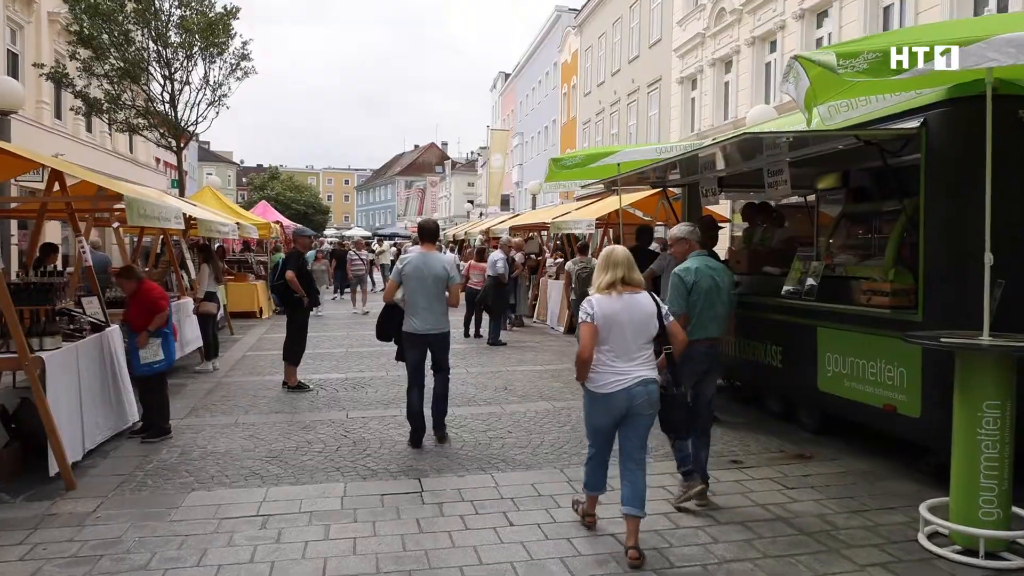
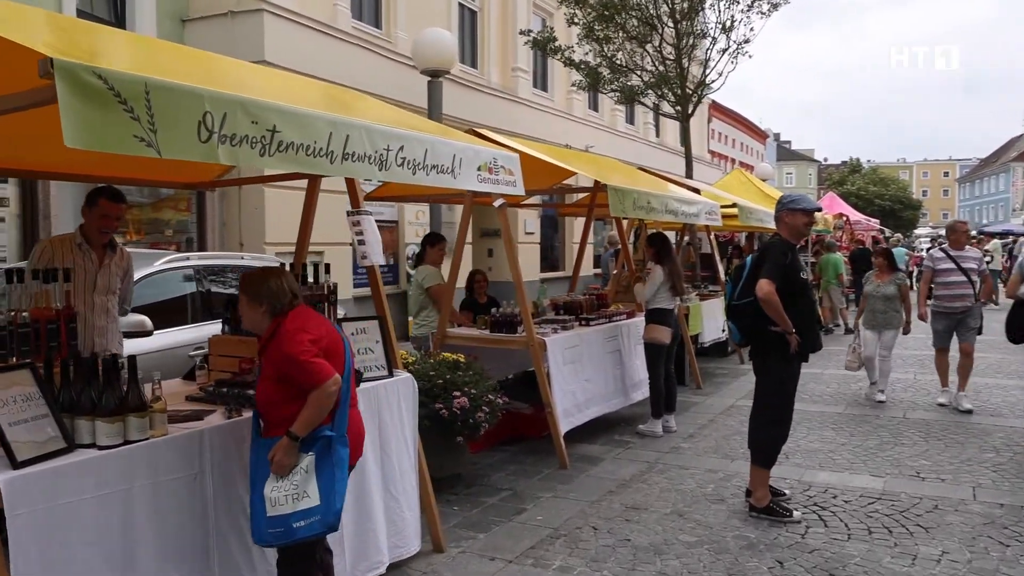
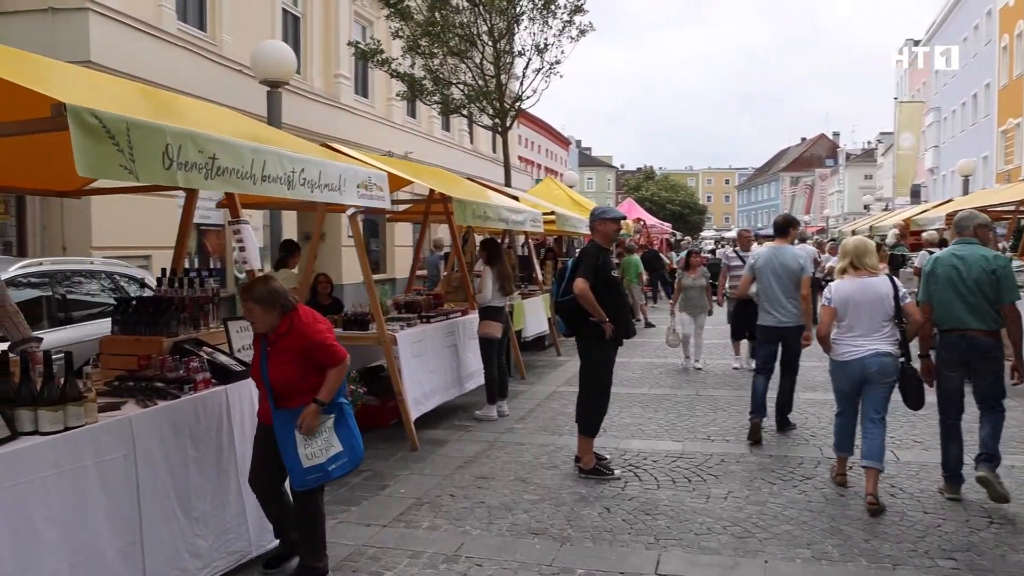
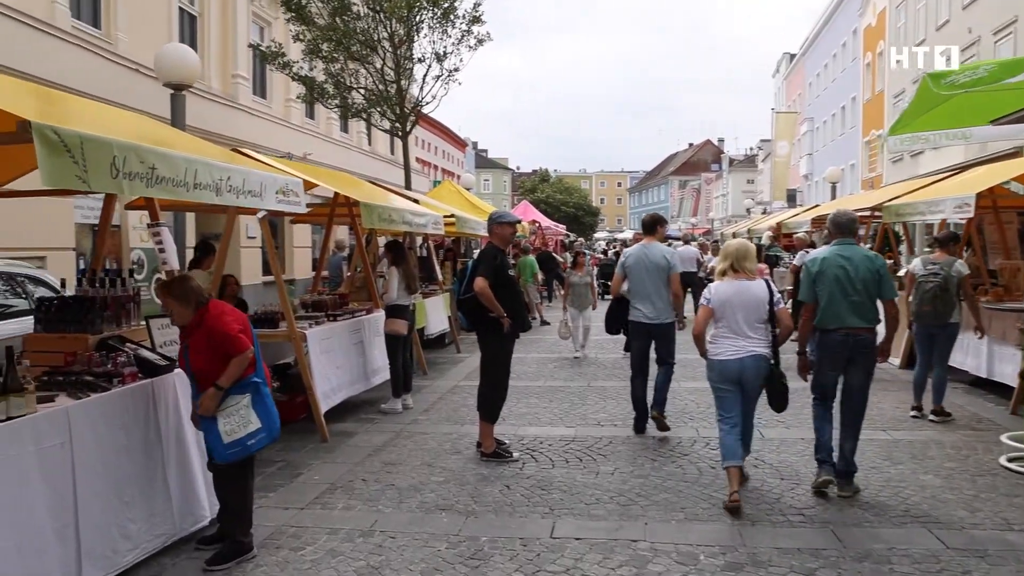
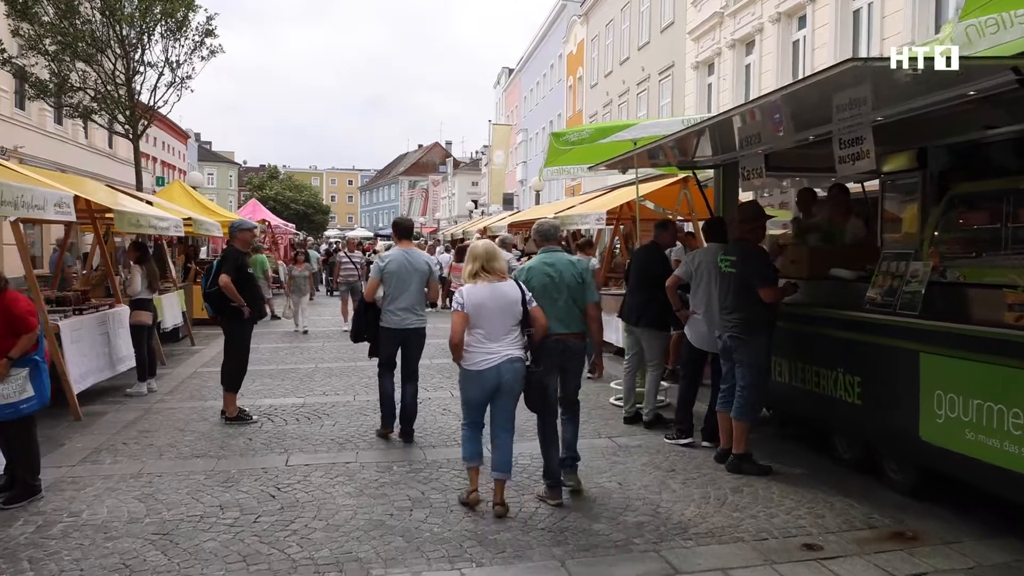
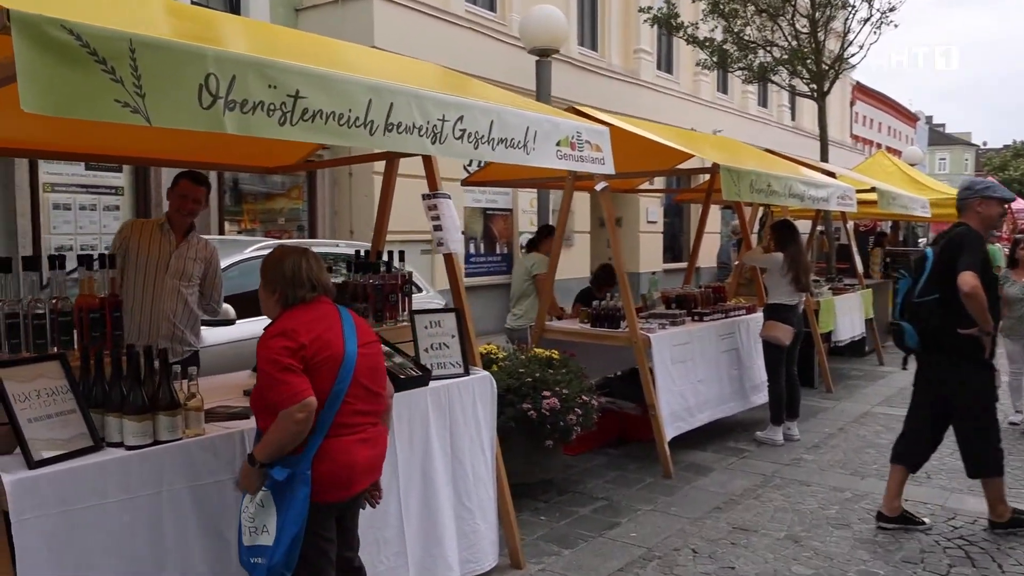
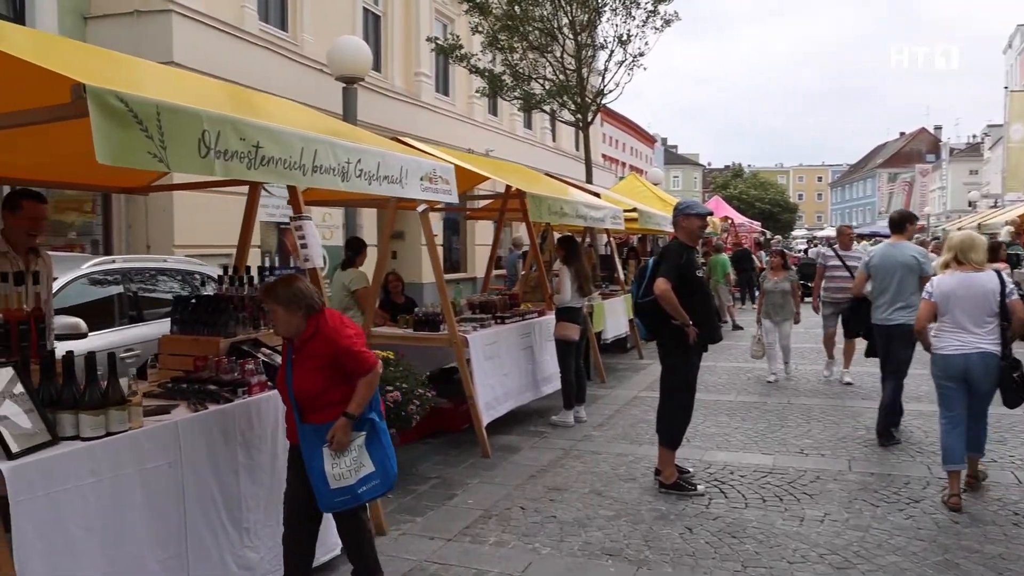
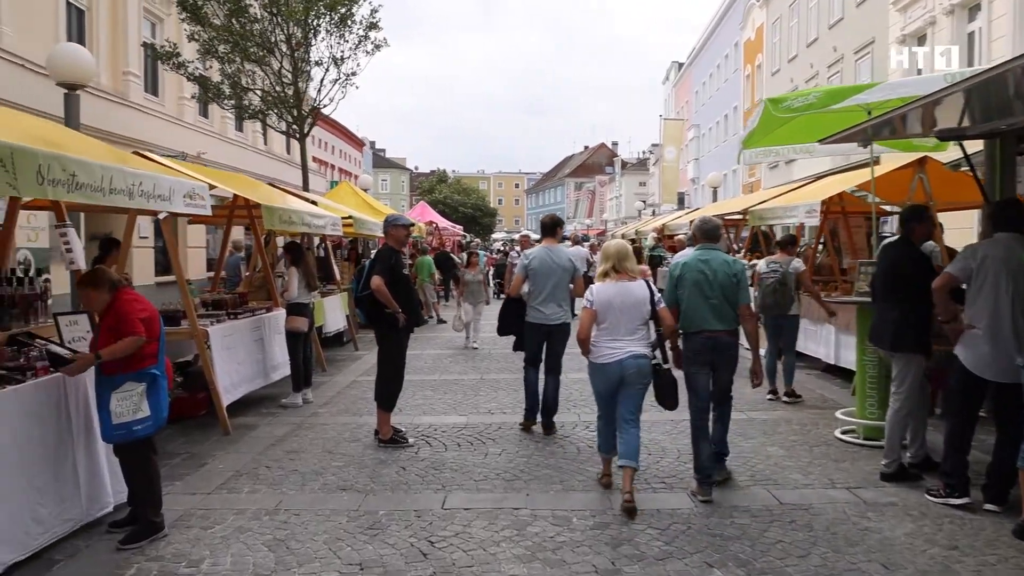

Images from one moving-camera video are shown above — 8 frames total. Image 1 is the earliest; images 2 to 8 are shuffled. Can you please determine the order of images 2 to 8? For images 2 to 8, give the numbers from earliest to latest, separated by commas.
5, 8, 4, 3, 7, 2, 6
